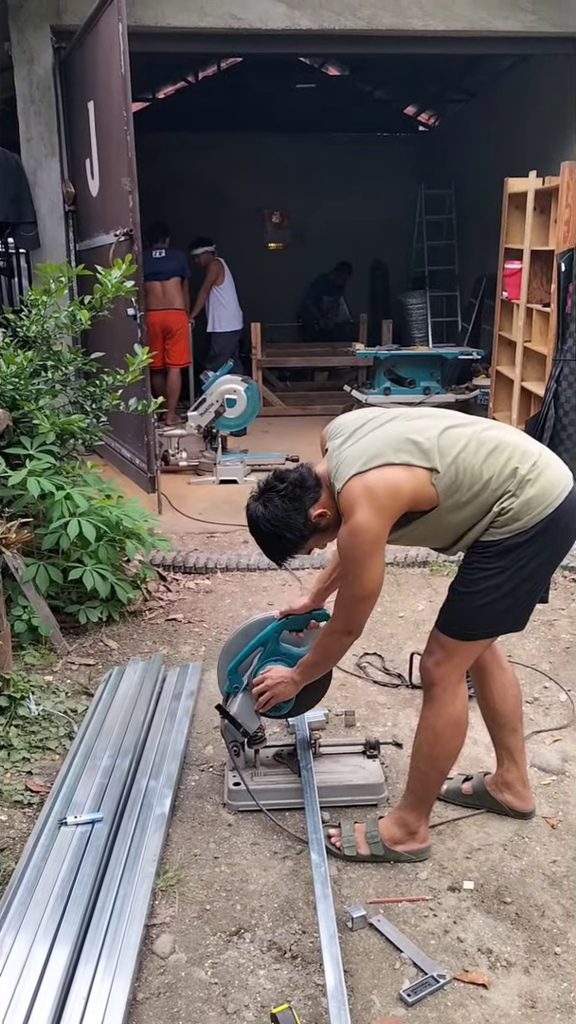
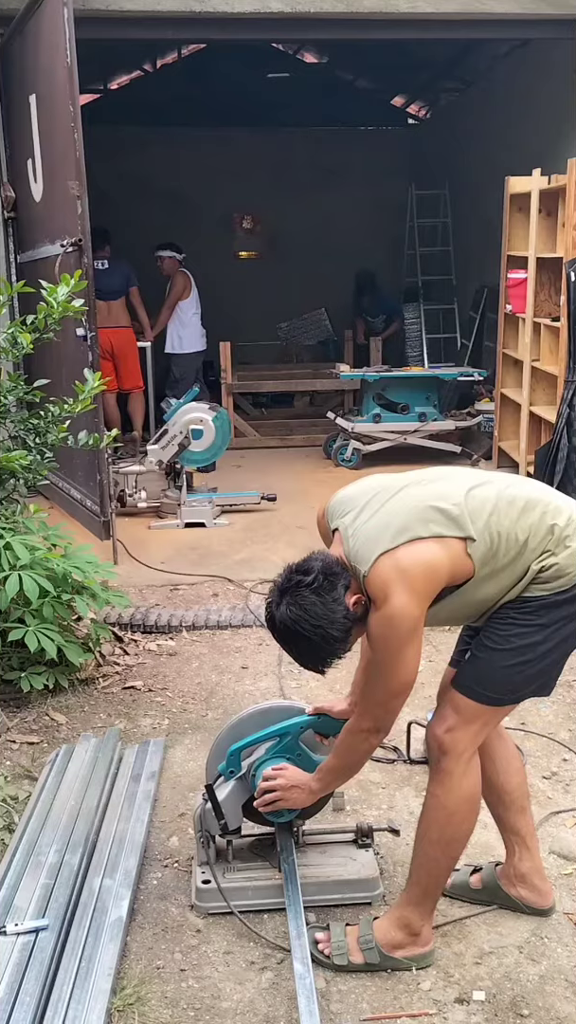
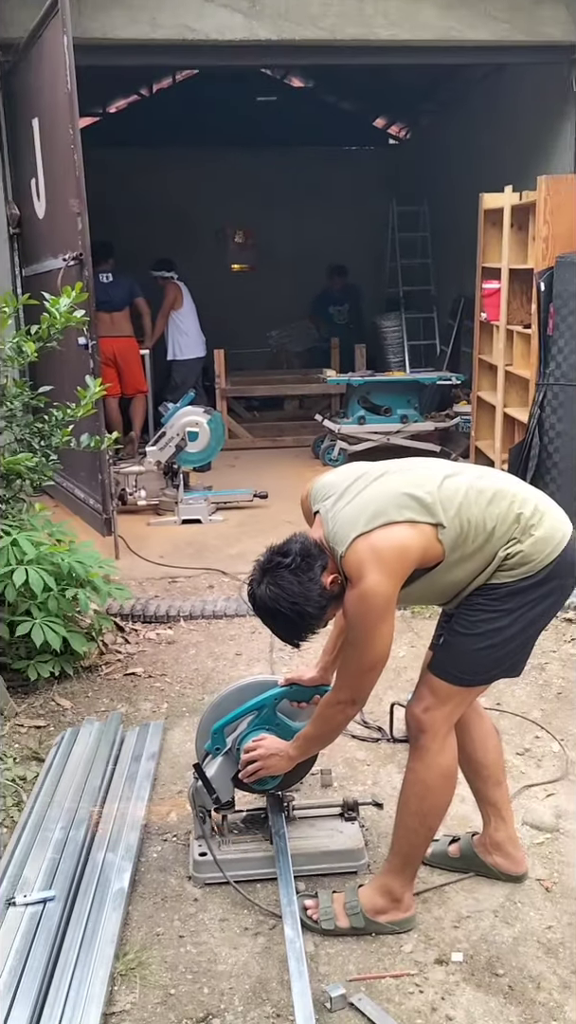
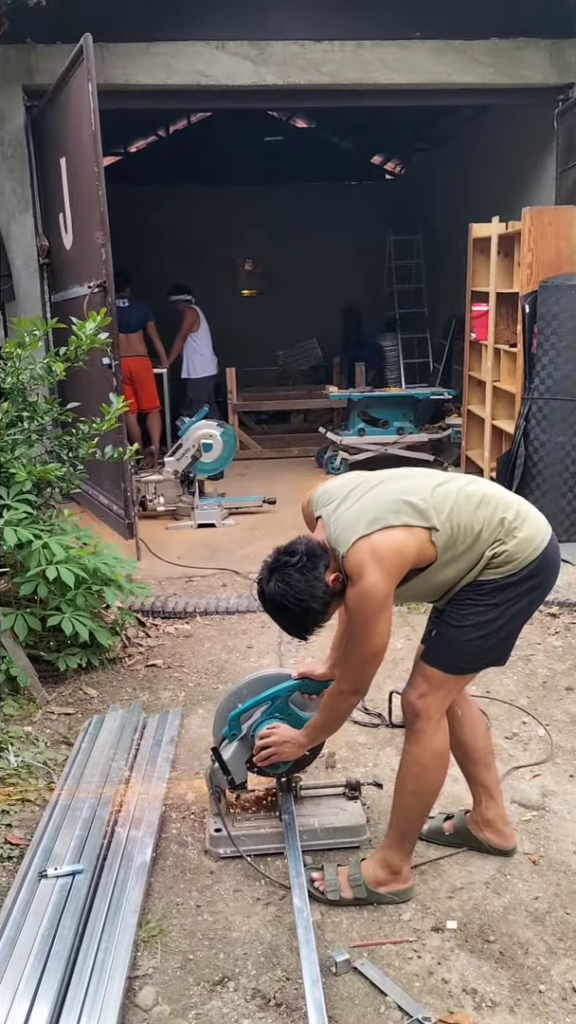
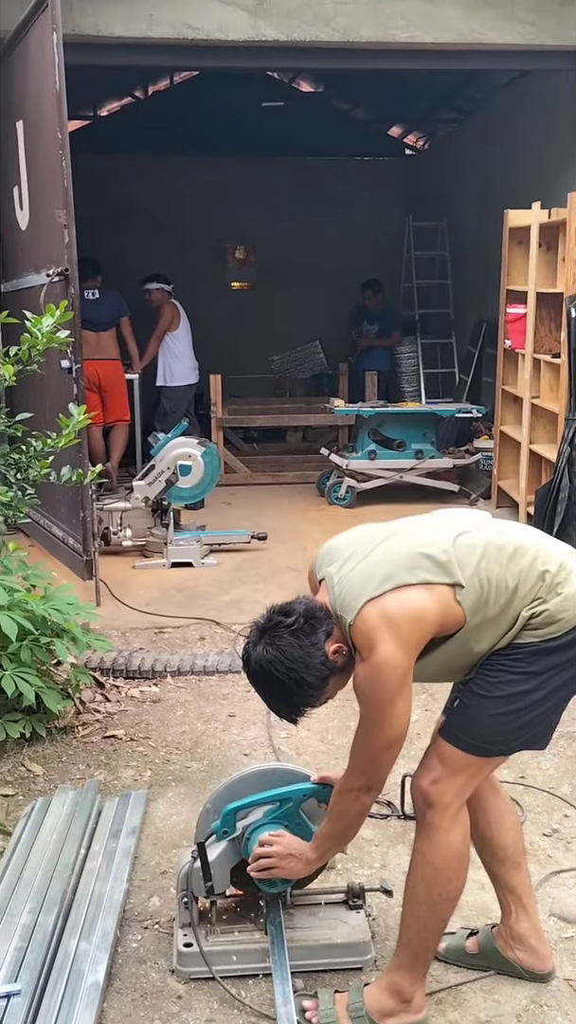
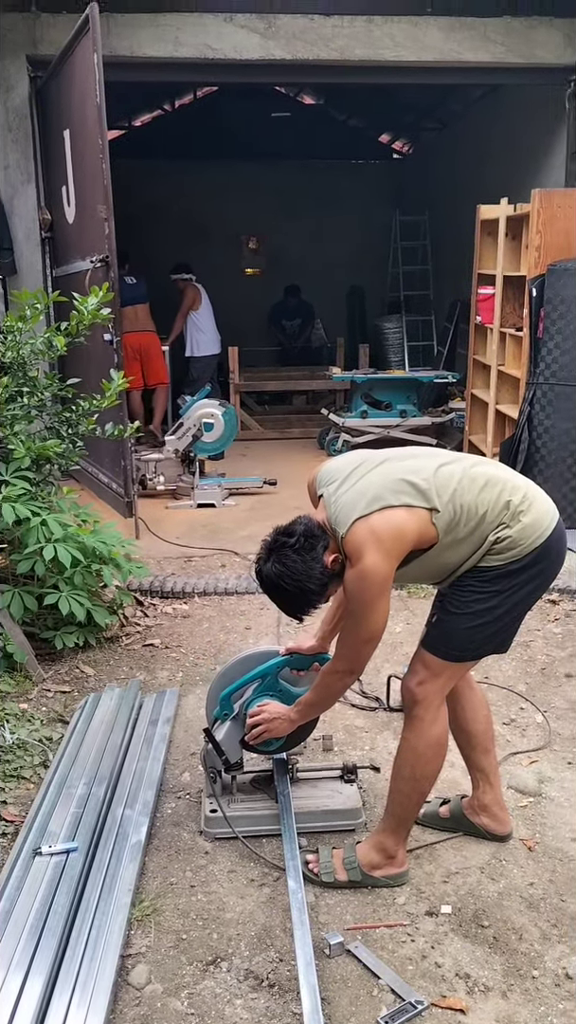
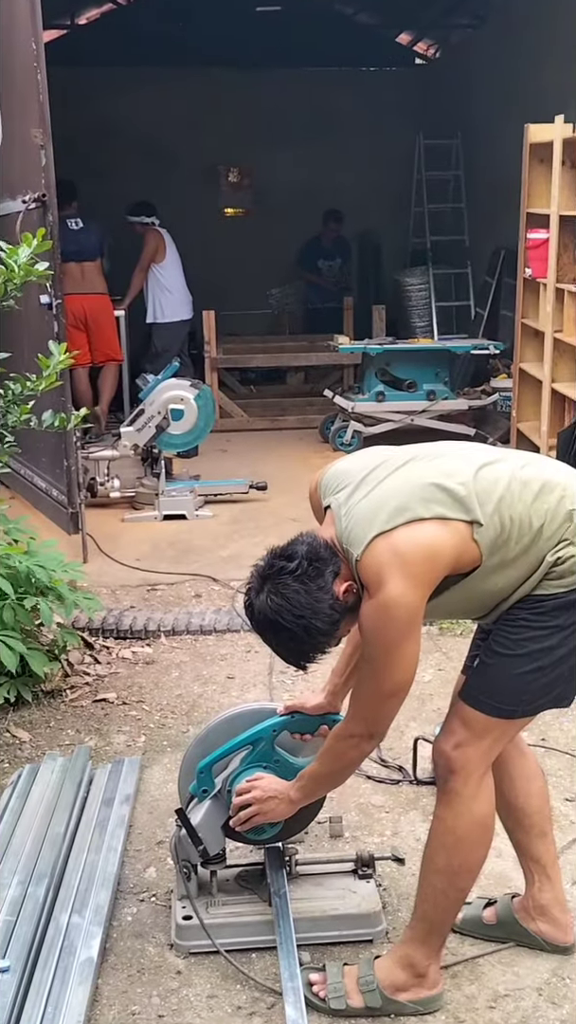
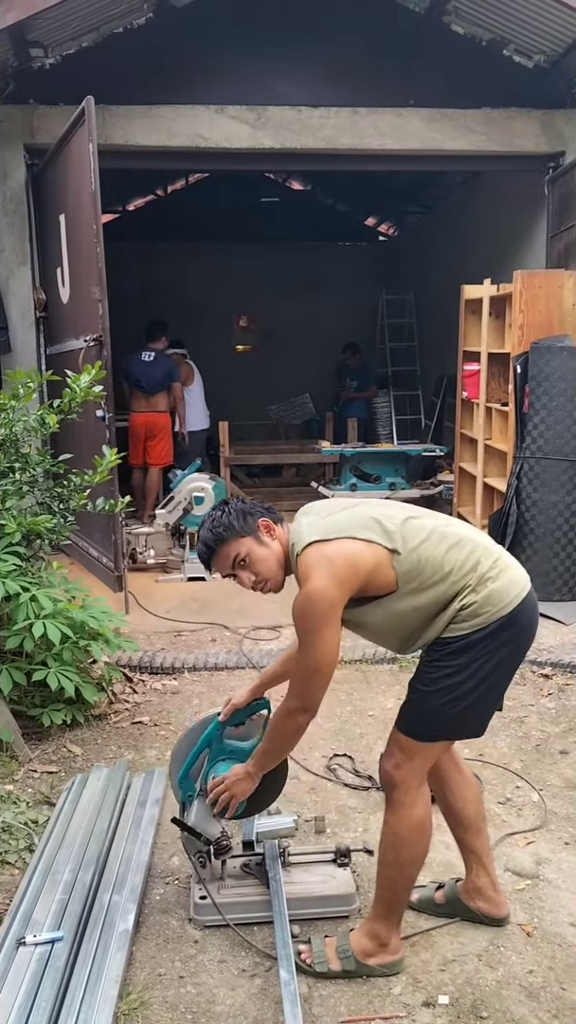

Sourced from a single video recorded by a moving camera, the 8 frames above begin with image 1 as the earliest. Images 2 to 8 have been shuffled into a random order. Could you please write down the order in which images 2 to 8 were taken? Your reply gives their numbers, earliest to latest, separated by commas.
6, 7, 3, 4, 2, 5, 8
